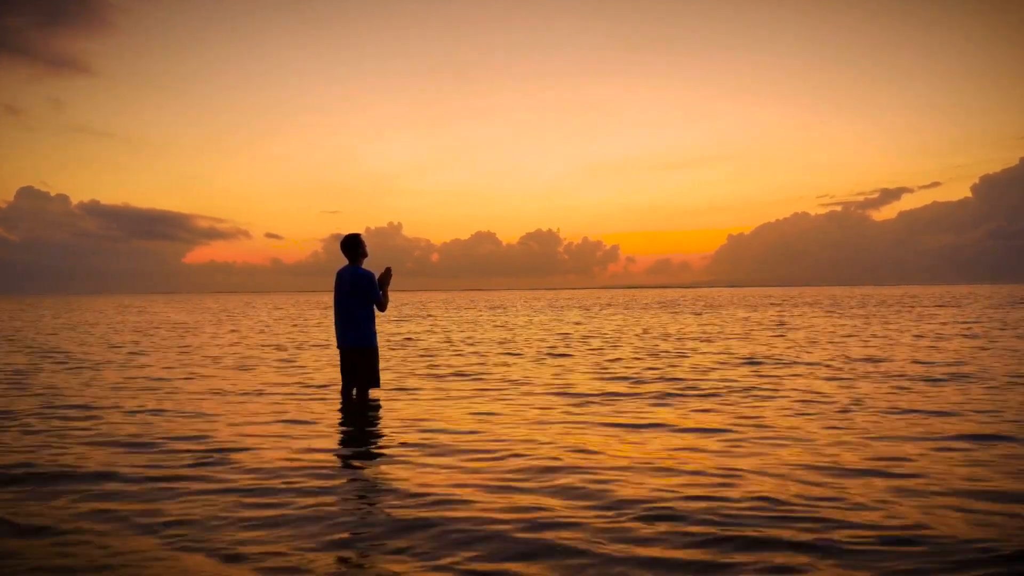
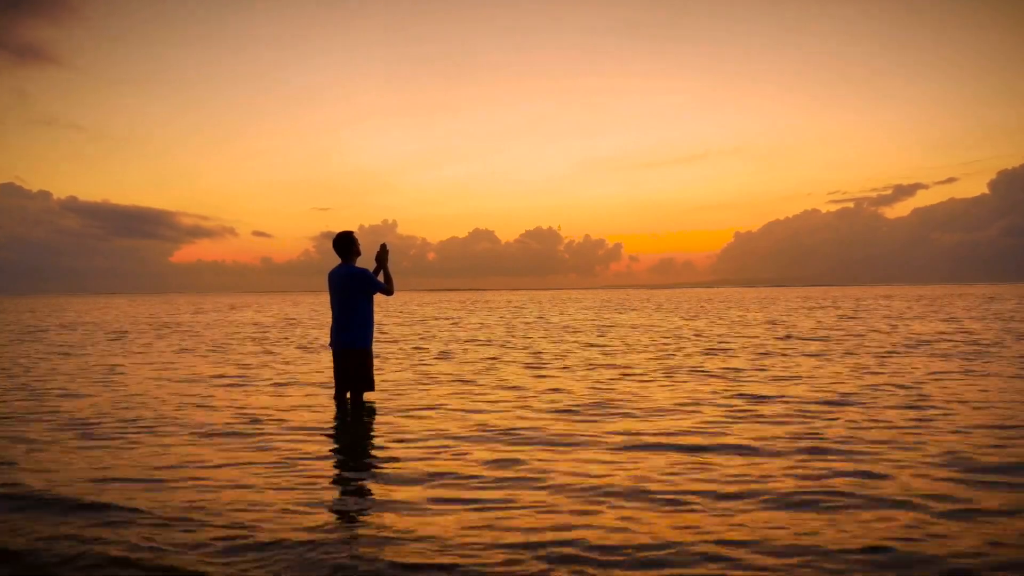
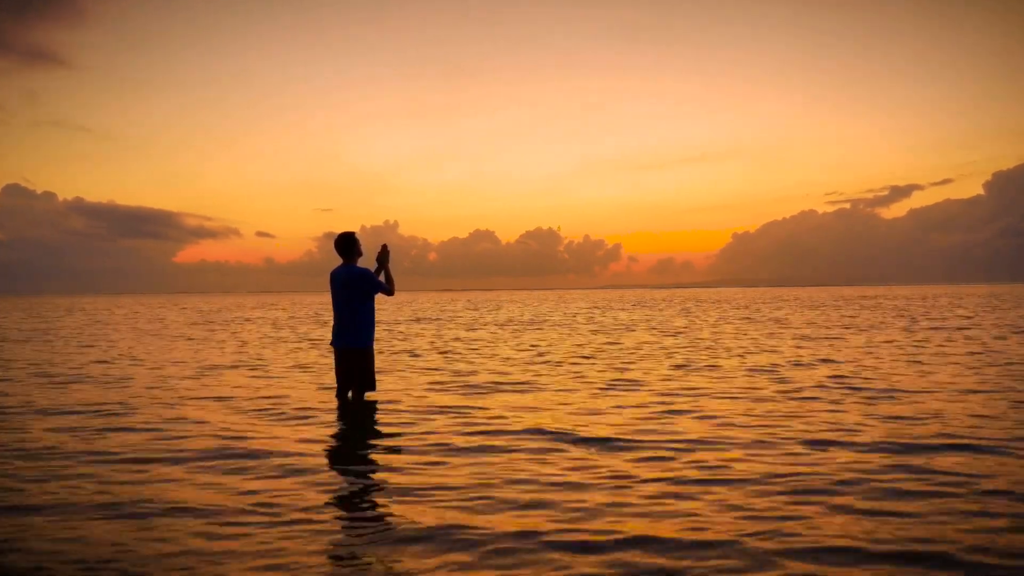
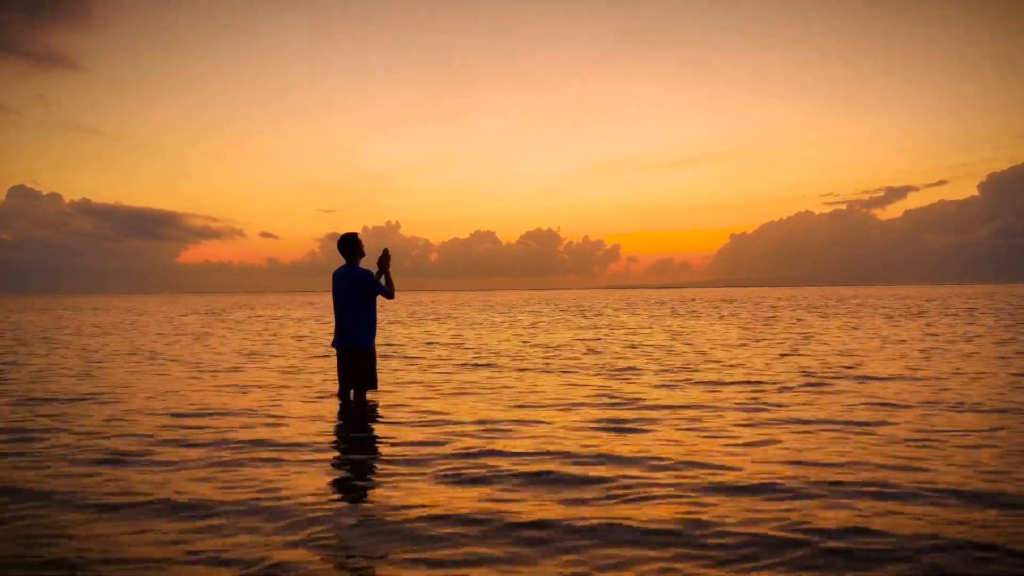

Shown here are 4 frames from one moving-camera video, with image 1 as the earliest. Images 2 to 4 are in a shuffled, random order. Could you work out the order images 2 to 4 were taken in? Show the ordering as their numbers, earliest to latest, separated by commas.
4, 3, 2
